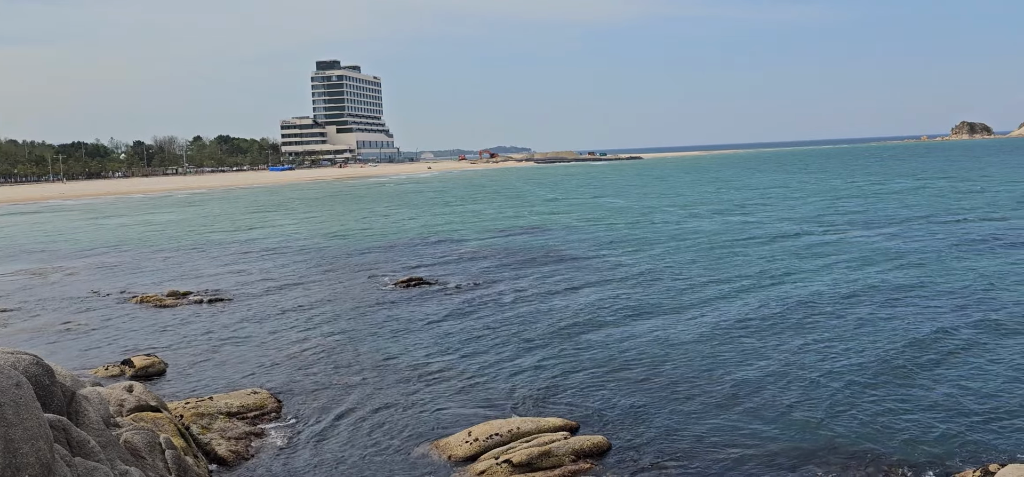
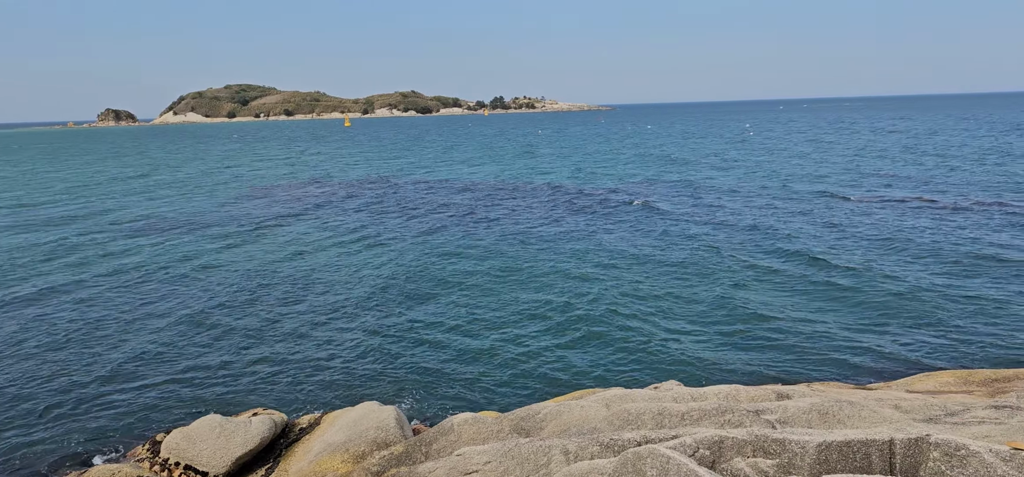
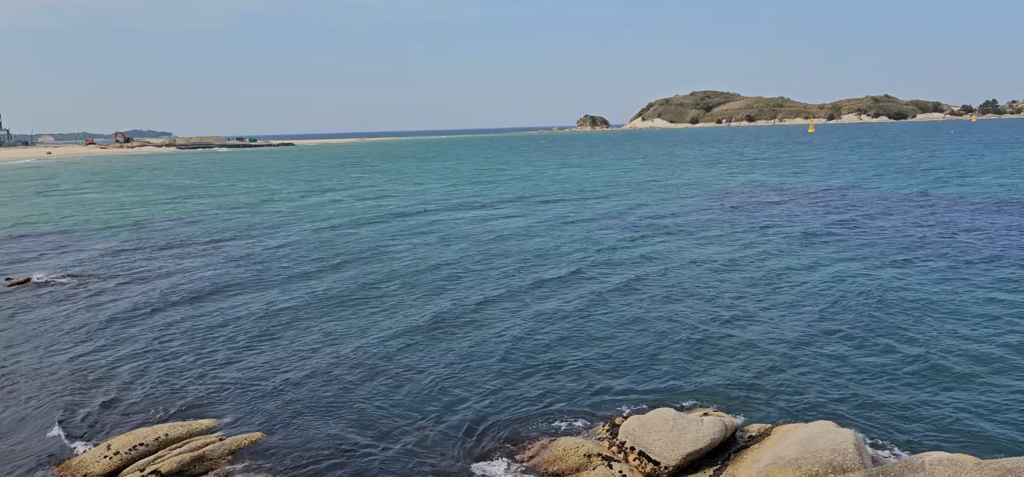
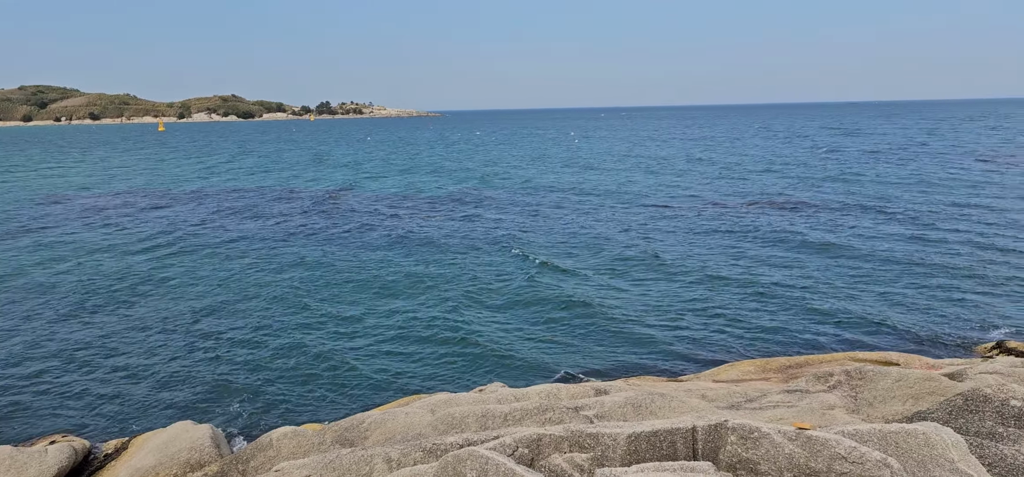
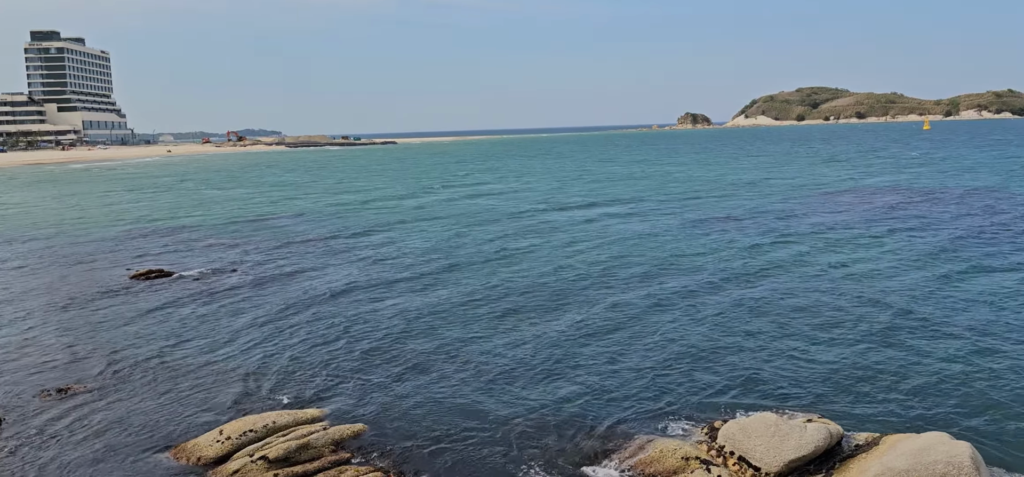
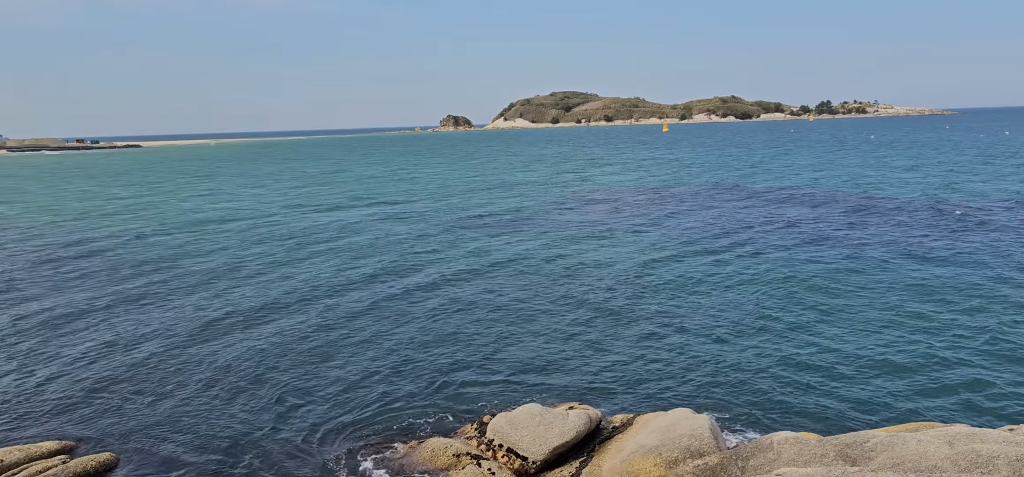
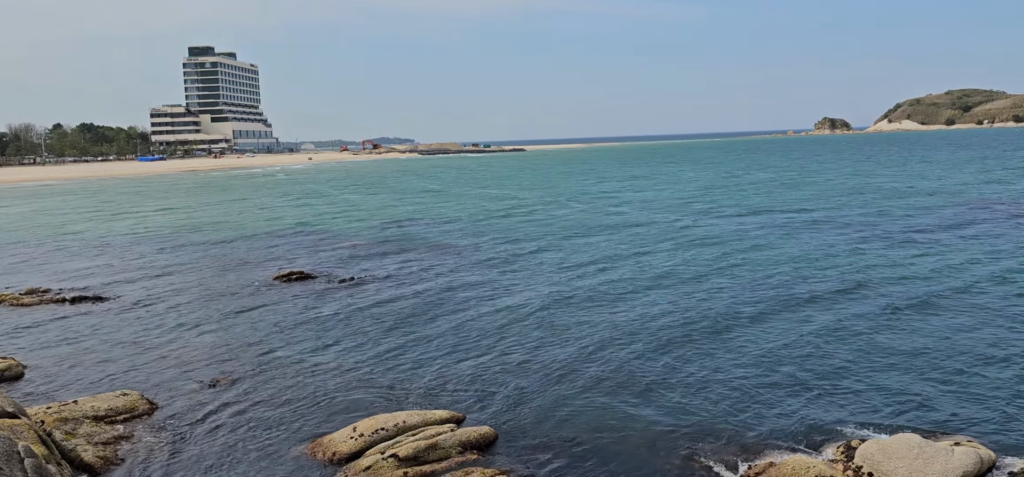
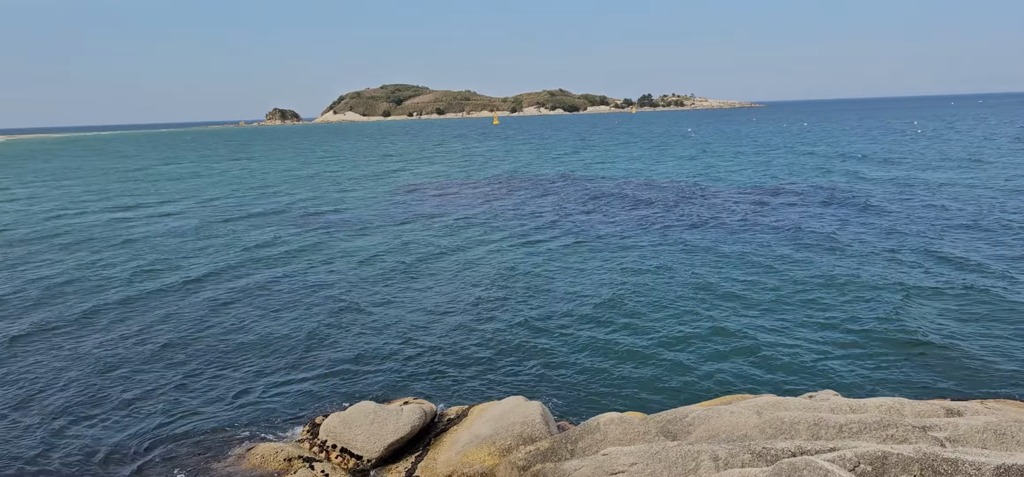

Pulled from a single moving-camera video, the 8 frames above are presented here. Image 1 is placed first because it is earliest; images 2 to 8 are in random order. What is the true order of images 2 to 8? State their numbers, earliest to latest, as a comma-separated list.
7, 5, 3, 6, 8, 2, 4
